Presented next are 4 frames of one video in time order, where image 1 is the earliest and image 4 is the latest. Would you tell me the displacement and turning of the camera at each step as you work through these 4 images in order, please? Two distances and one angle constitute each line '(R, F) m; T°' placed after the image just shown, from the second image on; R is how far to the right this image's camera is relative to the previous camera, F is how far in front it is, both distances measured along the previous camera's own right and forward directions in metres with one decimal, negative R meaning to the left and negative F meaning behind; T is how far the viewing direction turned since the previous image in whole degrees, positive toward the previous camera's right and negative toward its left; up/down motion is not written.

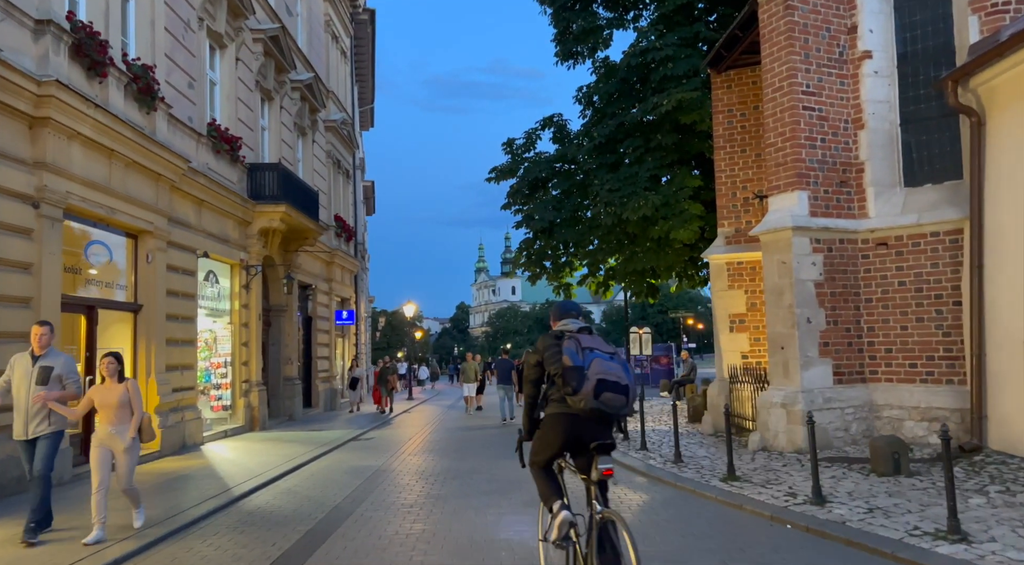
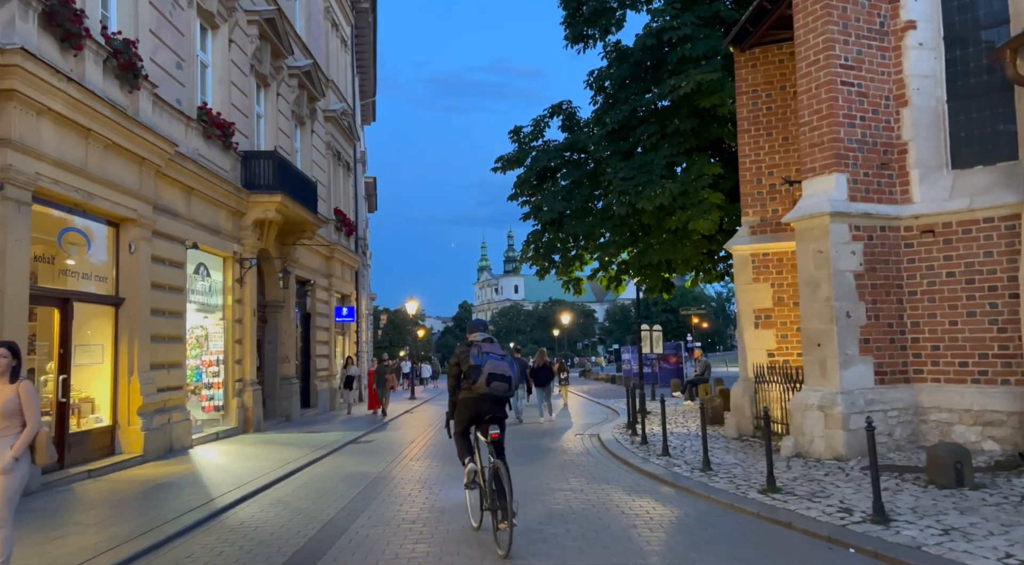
(-0.1, +0.9) m; 0°
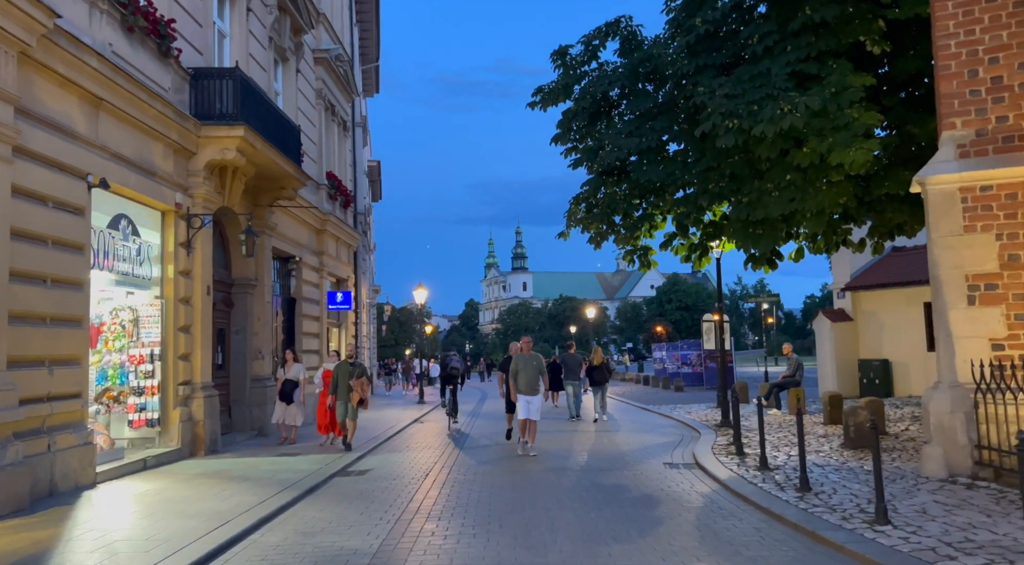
(-0.7, +4.6) m; 0°
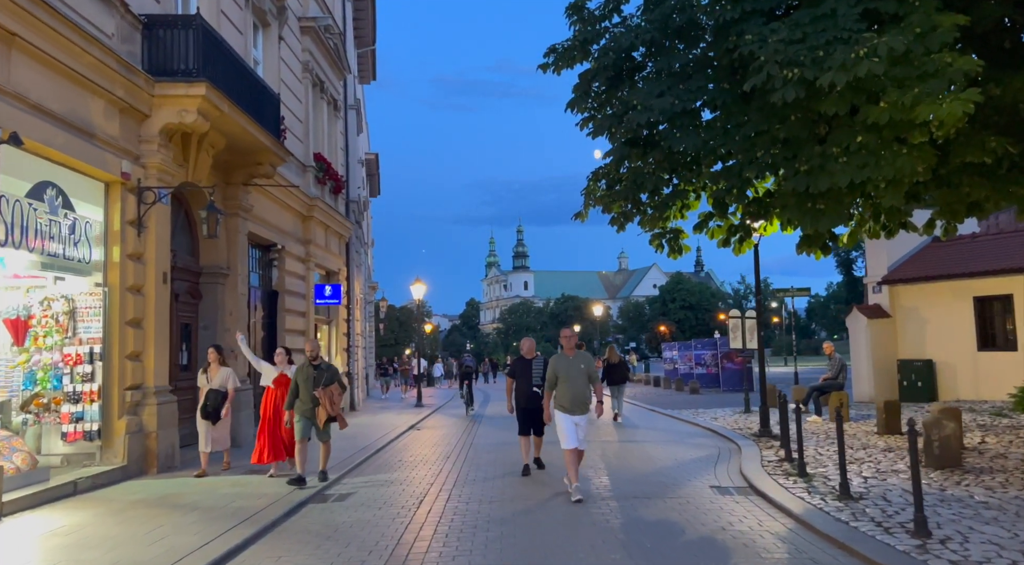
(-0.1, +1.9) m; 0°
